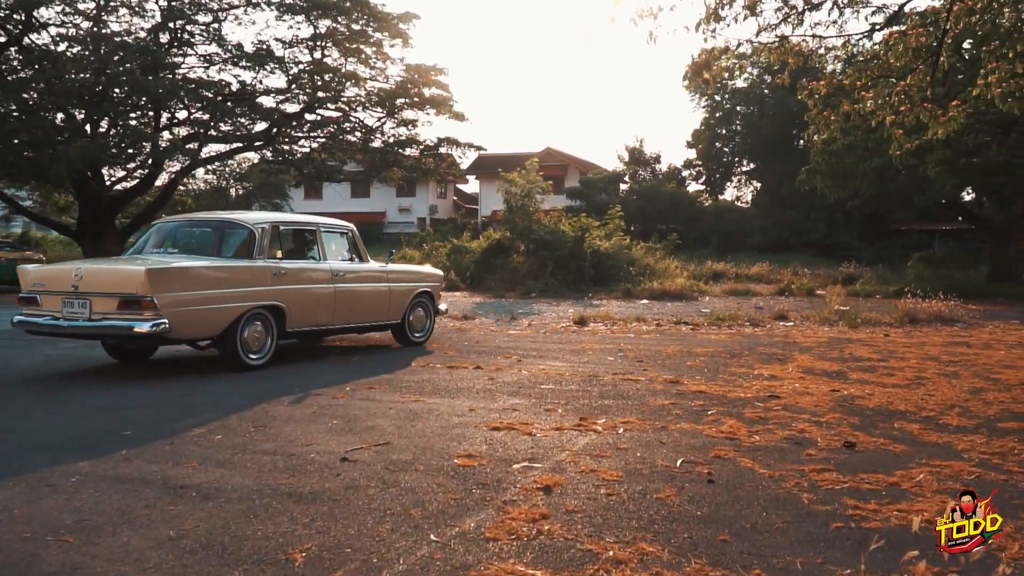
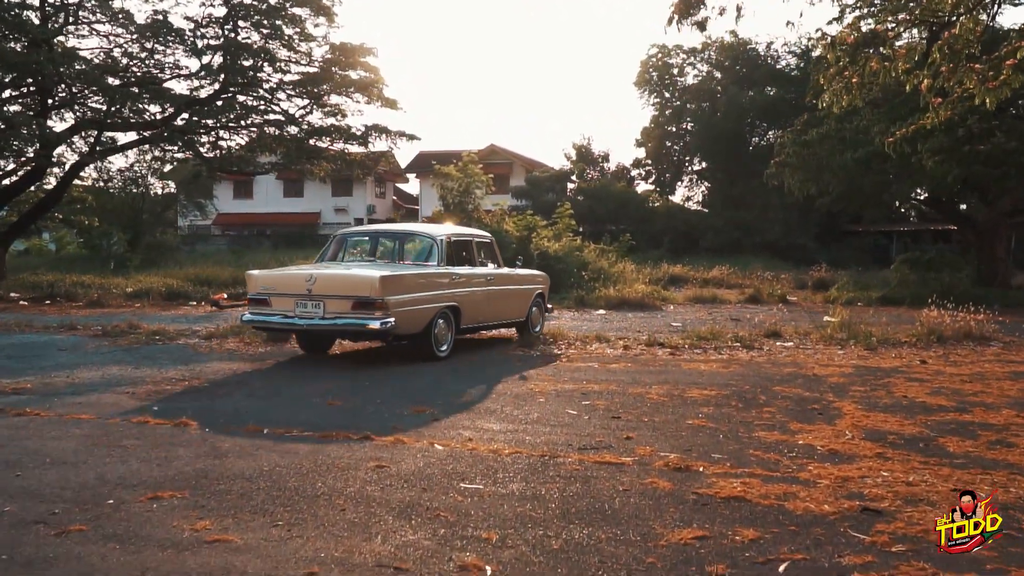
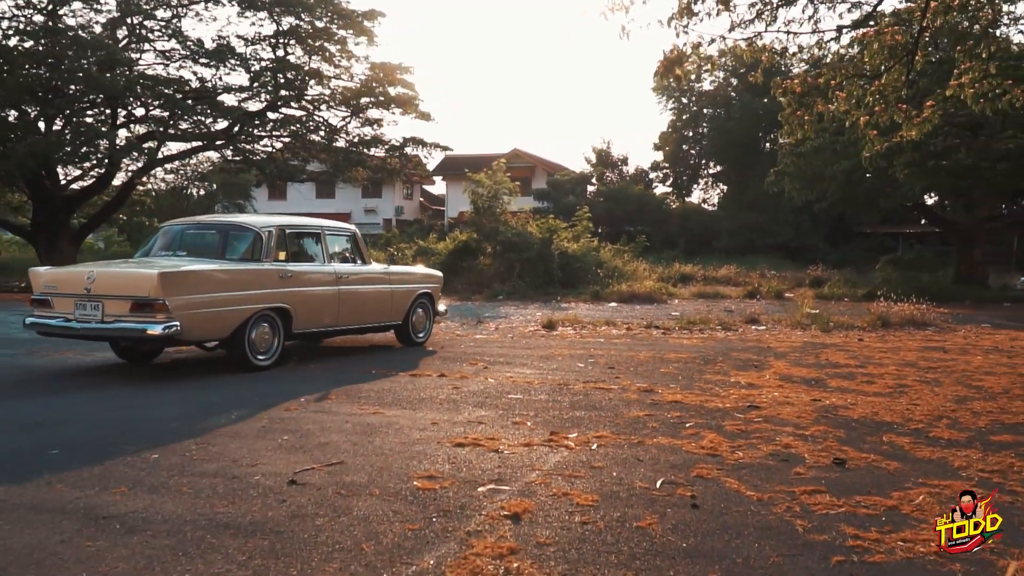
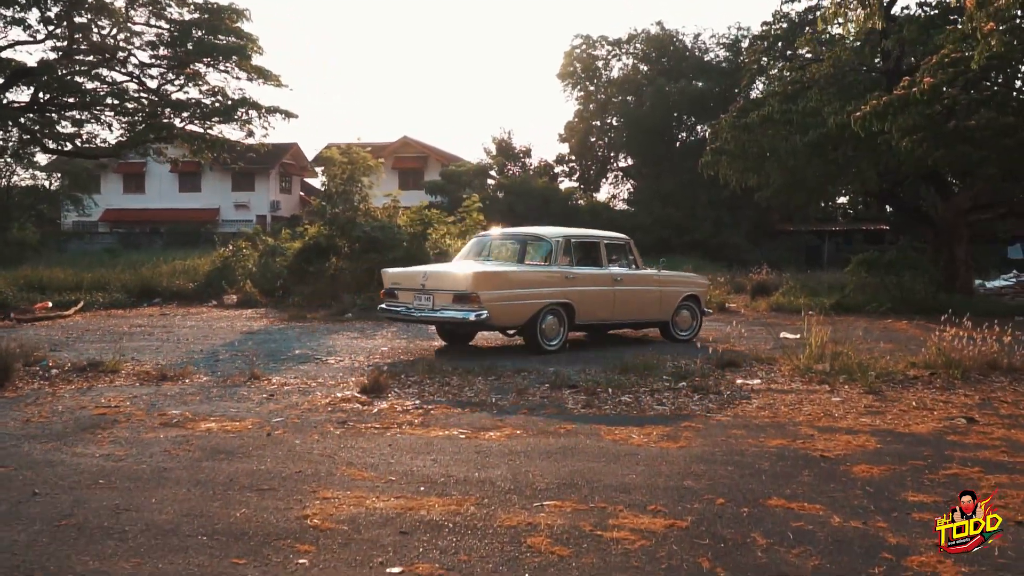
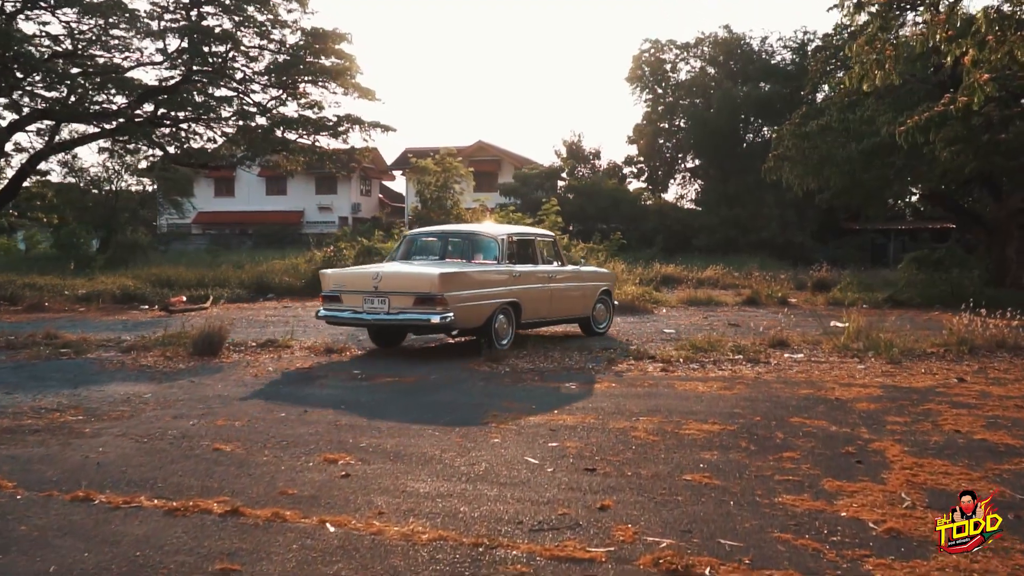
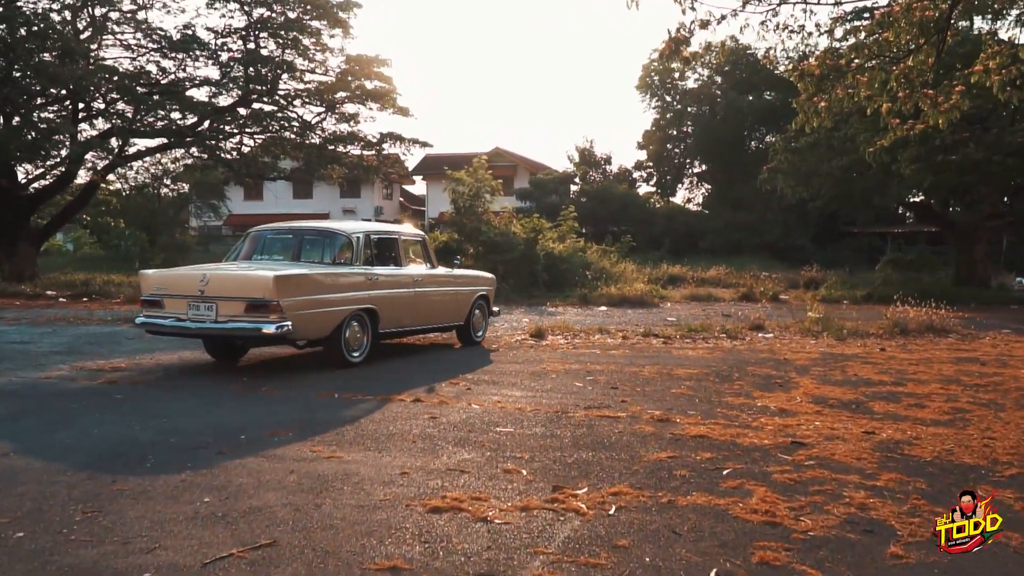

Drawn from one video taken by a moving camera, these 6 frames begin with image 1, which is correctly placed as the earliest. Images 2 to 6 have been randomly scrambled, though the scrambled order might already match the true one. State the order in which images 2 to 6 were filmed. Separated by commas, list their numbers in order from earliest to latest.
3, 6, 2, 5, 4
